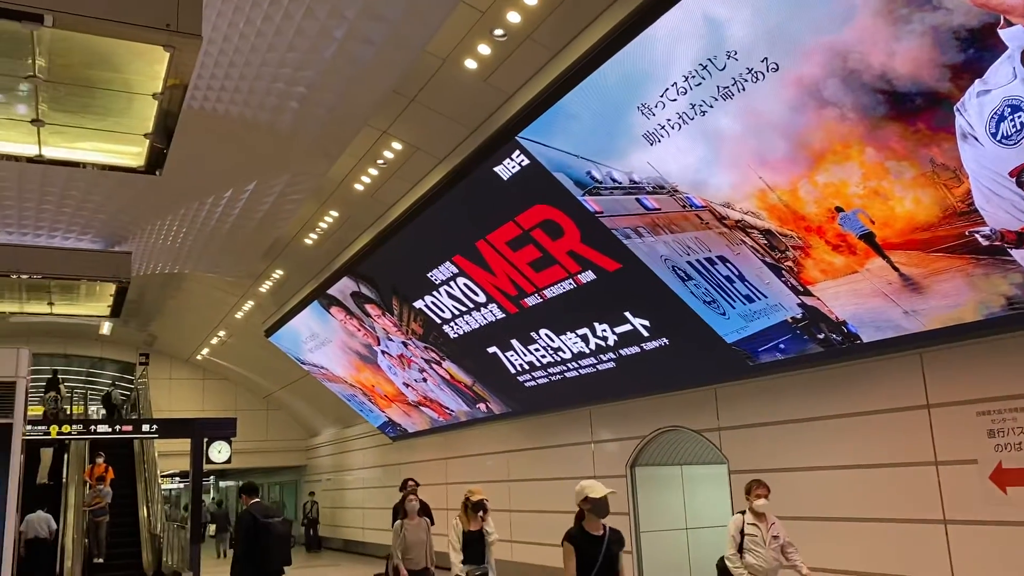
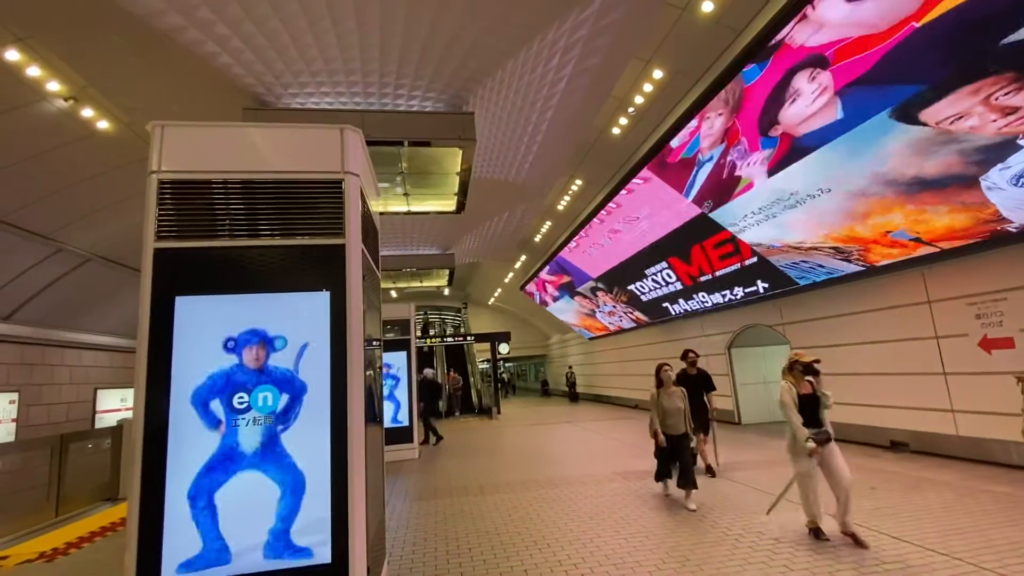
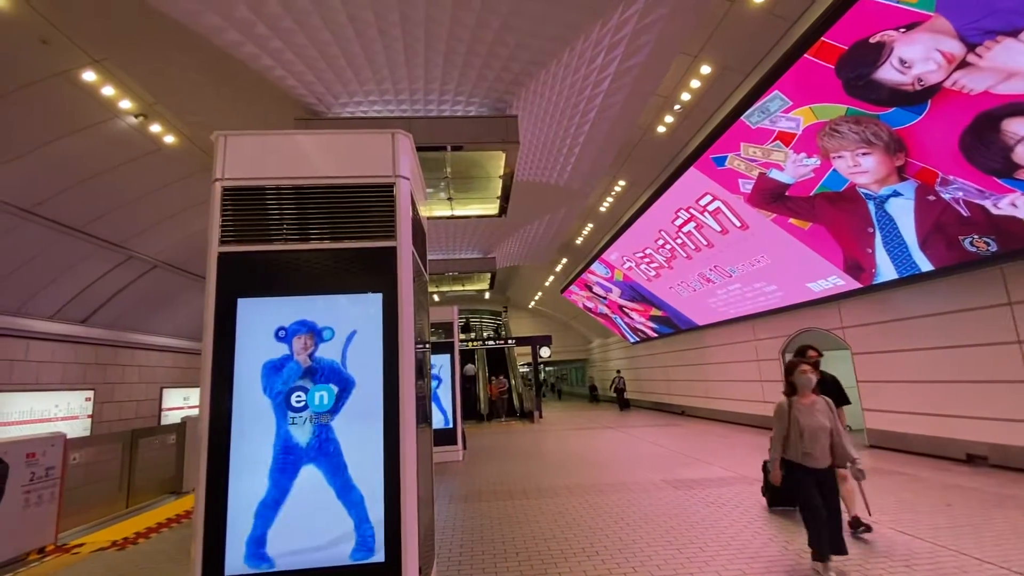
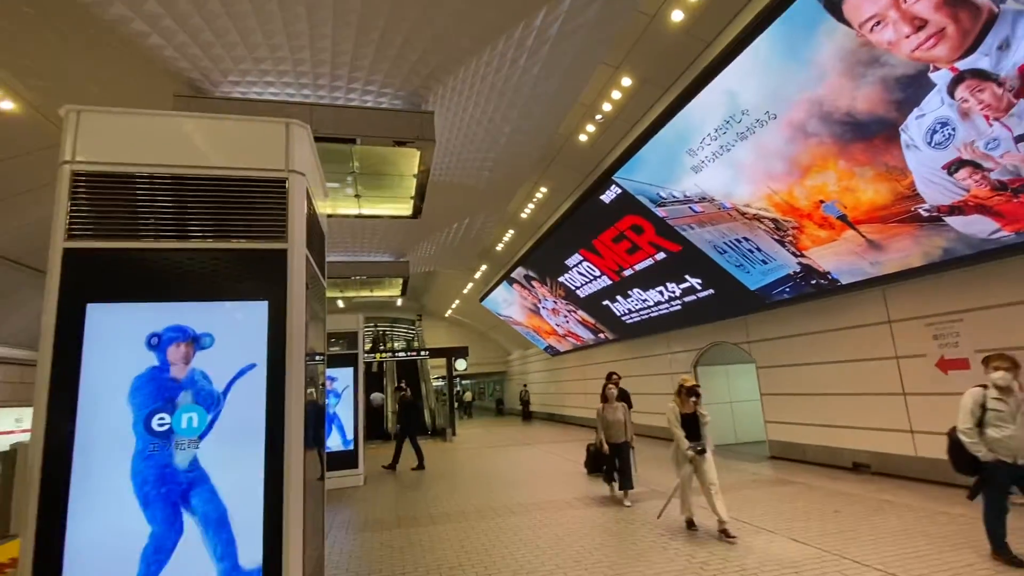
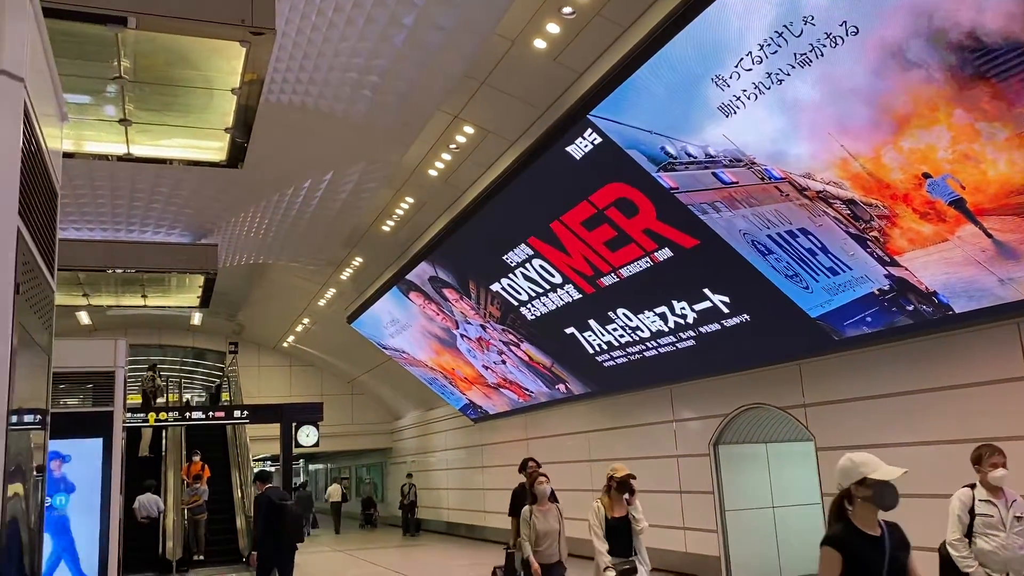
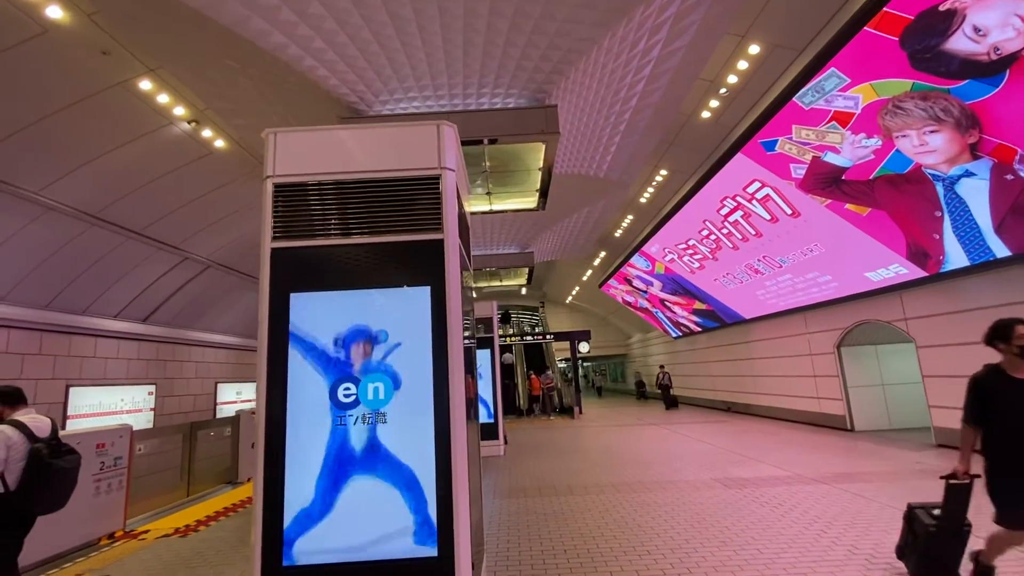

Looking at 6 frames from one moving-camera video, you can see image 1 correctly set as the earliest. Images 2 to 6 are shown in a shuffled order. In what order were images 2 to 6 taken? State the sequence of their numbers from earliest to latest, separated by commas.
5, 4, 2, 3, 6
